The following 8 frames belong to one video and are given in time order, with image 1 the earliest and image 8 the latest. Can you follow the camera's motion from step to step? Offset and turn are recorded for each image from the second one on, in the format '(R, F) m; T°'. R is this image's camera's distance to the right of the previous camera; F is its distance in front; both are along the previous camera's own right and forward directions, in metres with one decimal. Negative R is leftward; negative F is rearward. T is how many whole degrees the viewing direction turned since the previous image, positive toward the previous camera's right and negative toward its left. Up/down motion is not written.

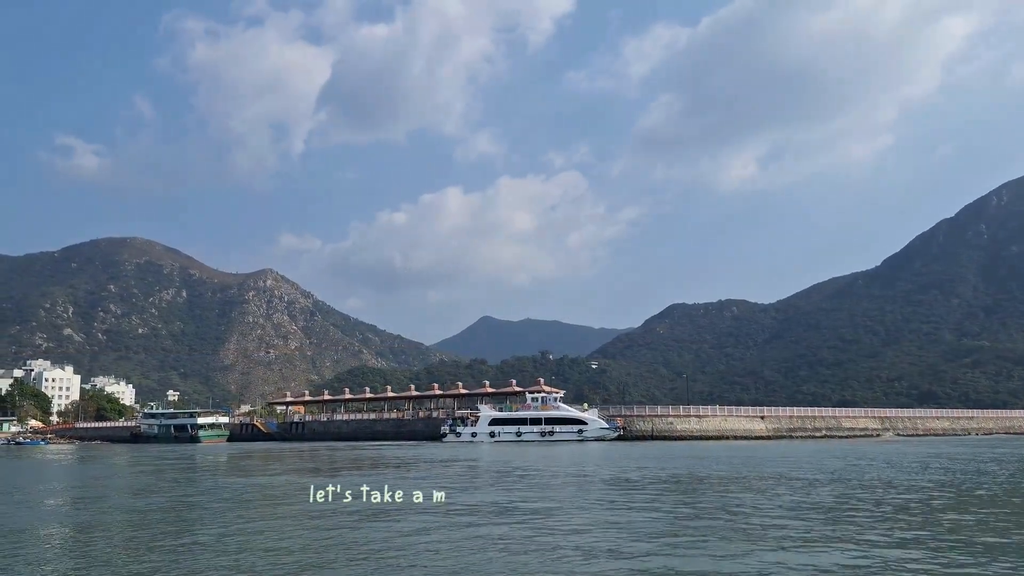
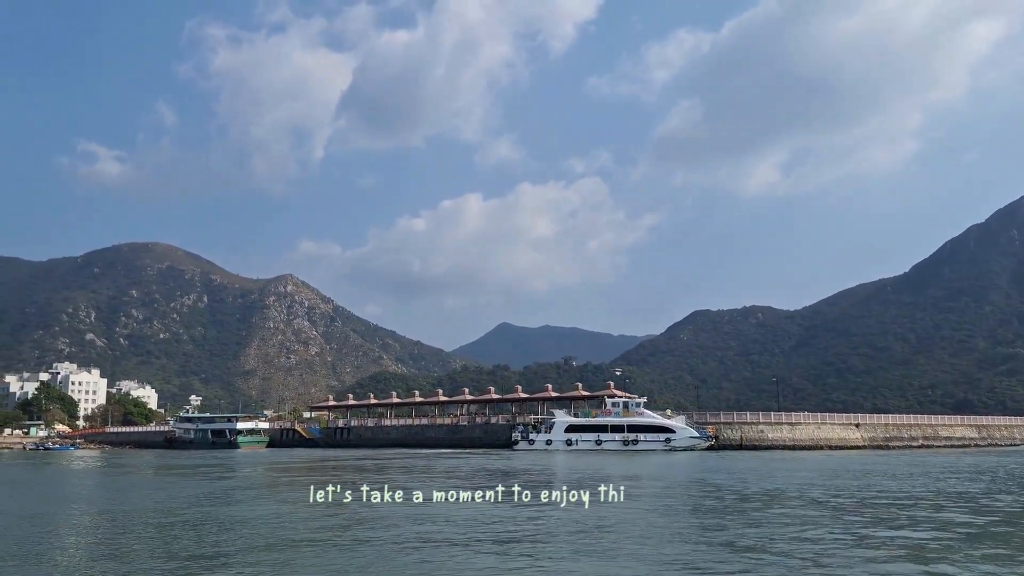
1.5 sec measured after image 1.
(-2.0, +2.7) m; -1°
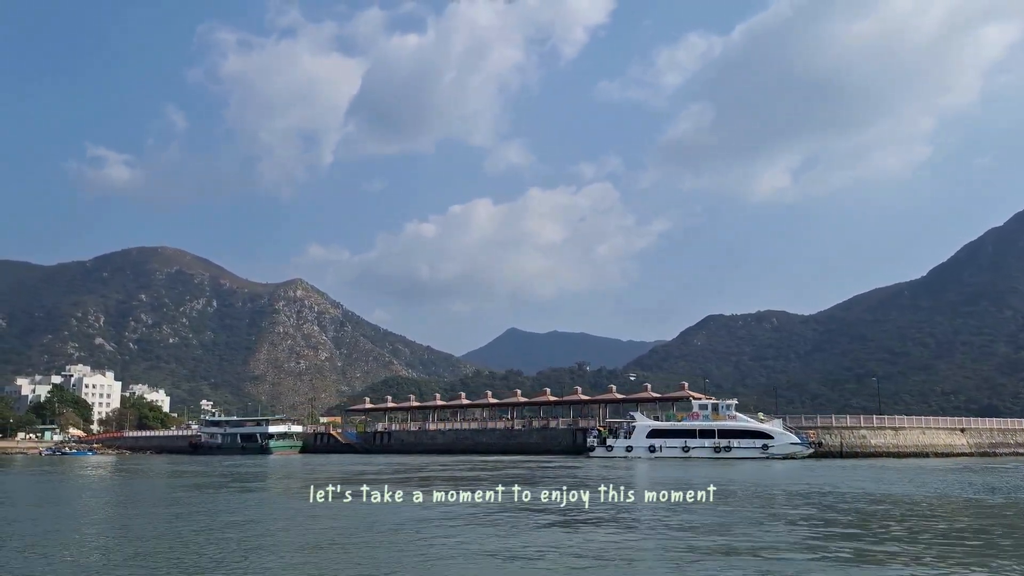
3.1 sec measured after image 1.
(-2.1, +2.8) m; 0°
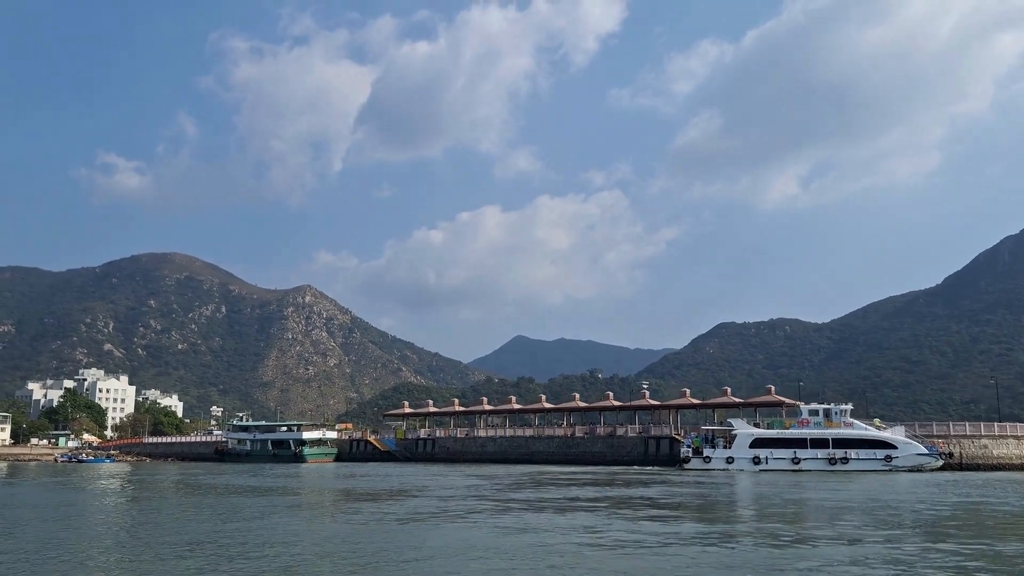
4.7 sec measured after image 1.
(-2.1, +2.8) m; 0°
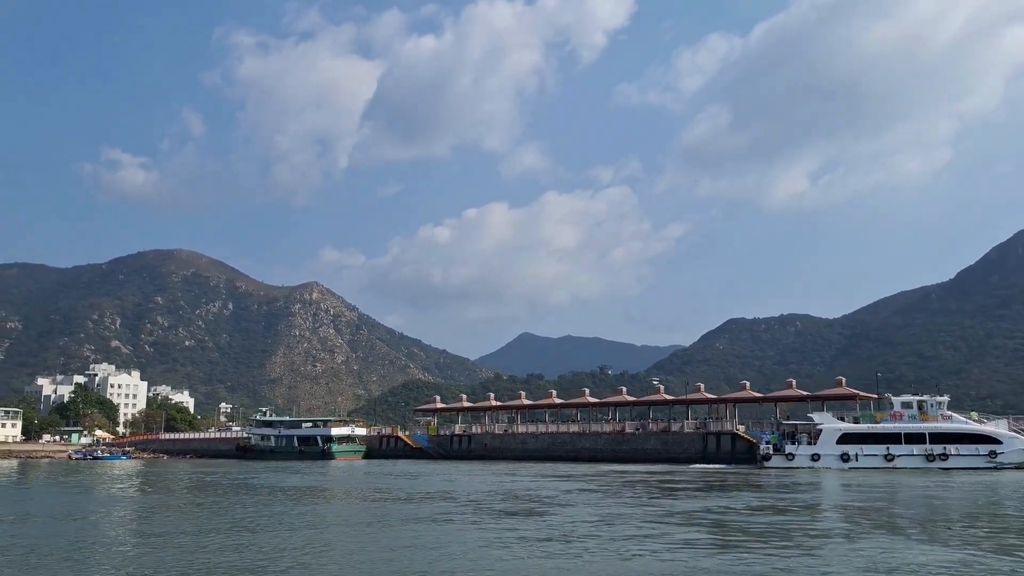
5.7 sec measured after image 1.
(-1.4, +1.9) m; 0°
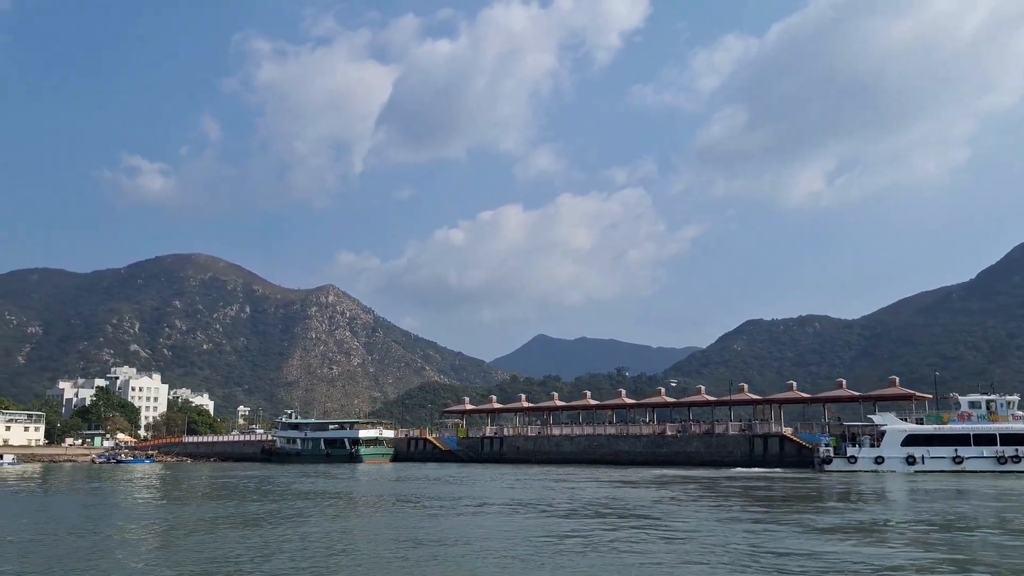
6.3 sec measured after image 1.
(-0.7, +0.9) m; -1°
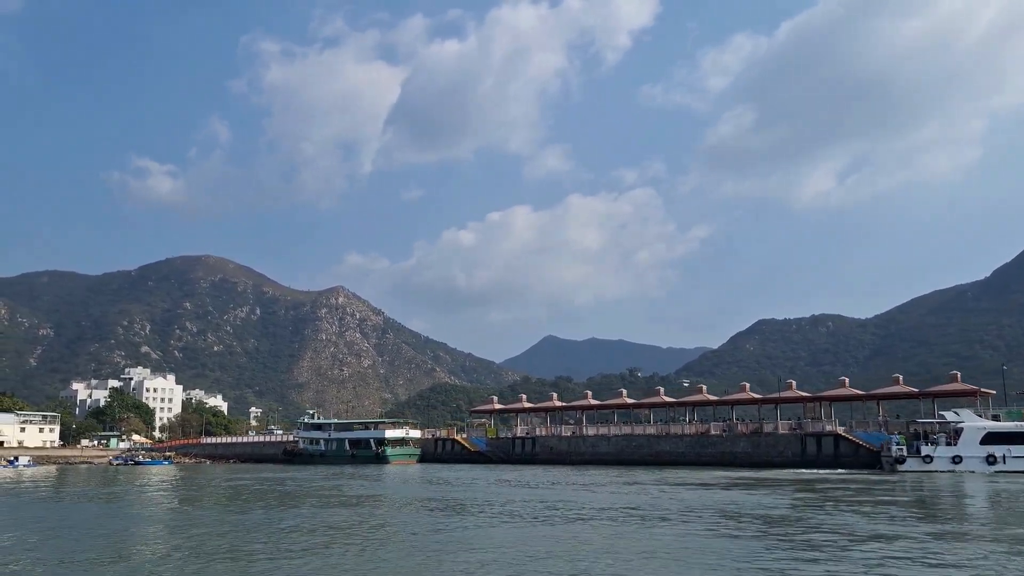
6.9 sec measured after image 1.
(-0.9, +1.1) m; -1°
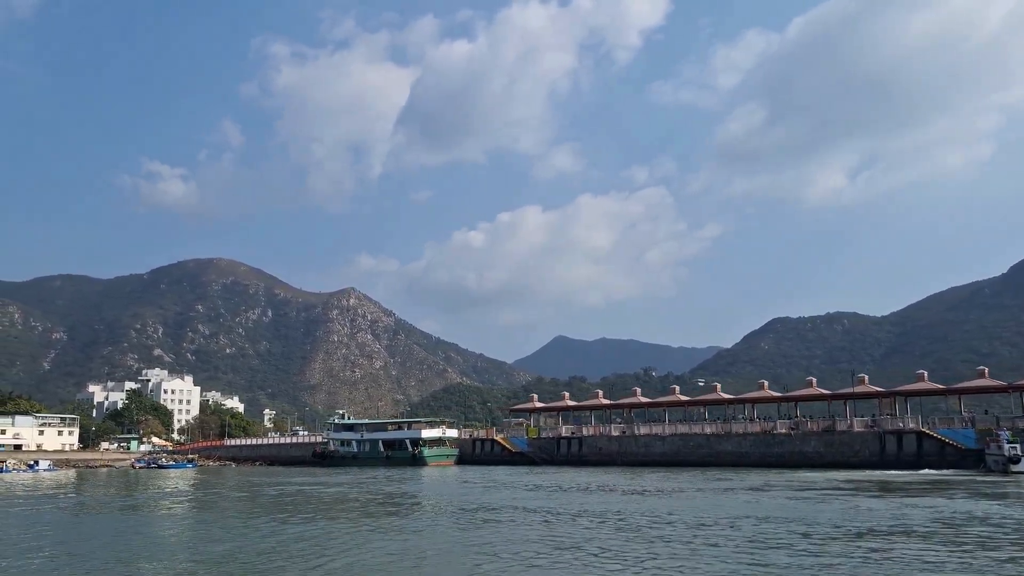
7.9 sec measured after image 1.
(-1.2, +1.6) m; -1°
